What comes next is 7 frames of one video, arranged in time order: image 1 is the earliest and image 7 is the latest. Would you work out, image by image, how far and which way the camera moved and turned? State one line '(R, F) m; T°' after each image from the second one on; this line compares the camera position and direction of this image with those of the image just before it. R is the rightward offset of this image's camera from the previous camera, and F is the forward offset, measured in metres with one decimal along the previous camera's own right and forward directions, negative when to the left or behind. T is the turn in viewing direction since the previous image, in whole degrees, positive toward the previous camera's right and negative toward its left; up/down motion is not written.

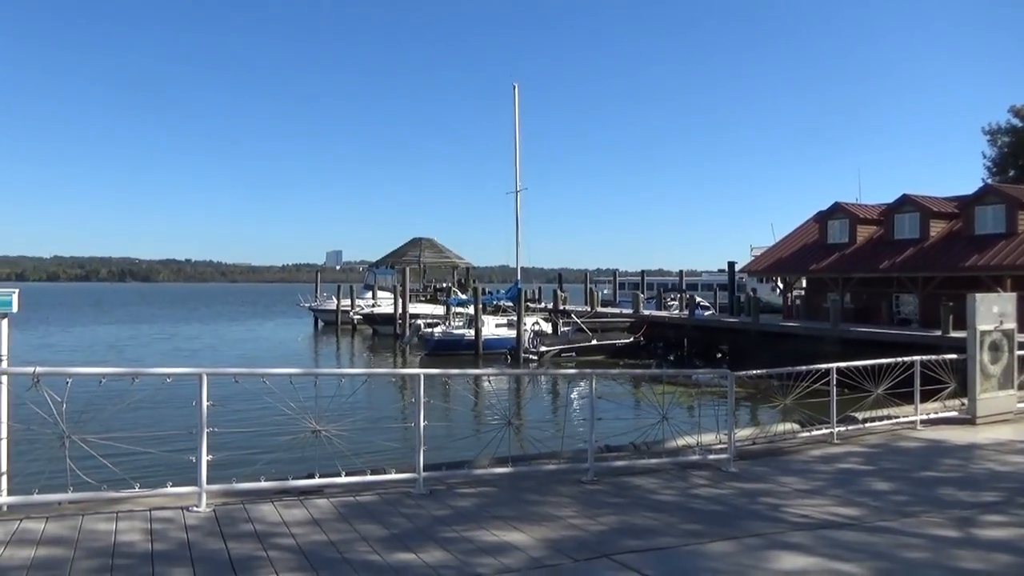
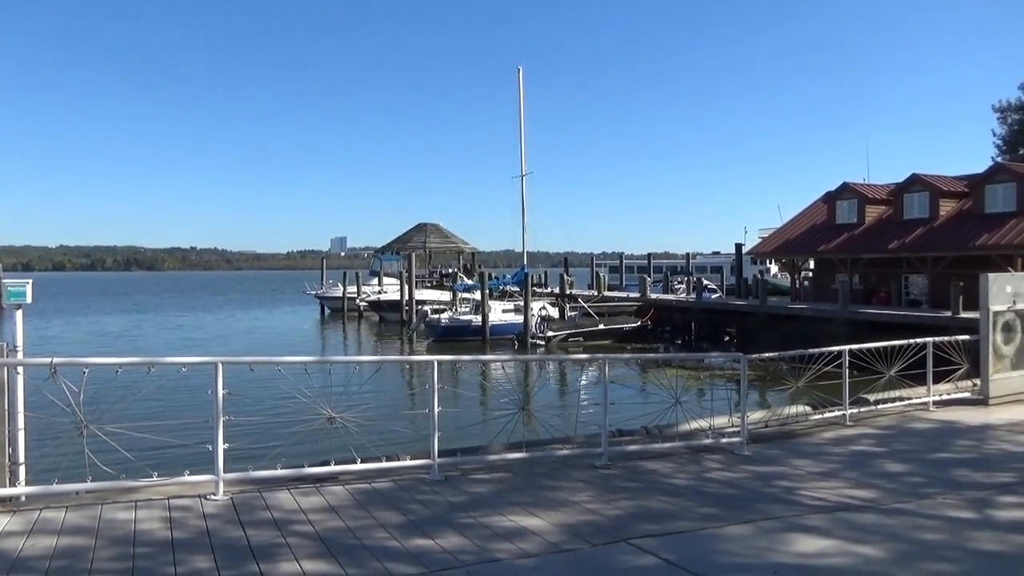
(+0.2, -0.1) m; -2°
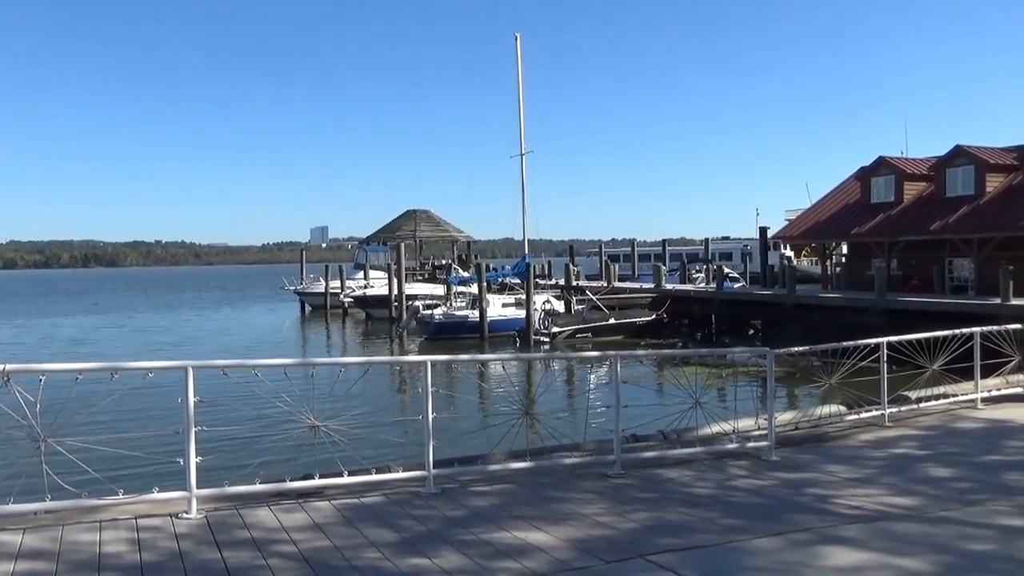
(+0.1, +0.8) m; -1°
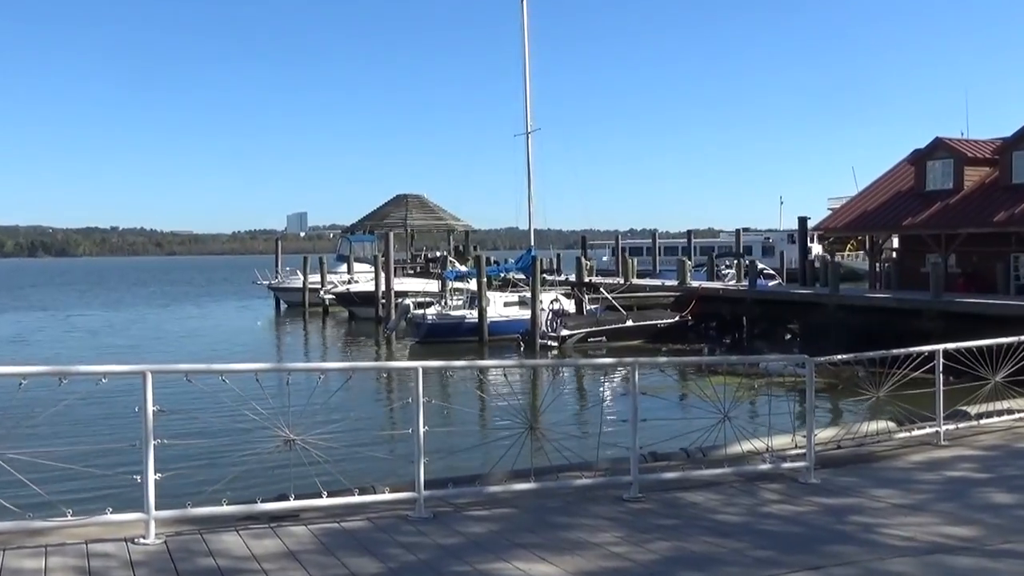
(0.0, +0.9) m; 0°
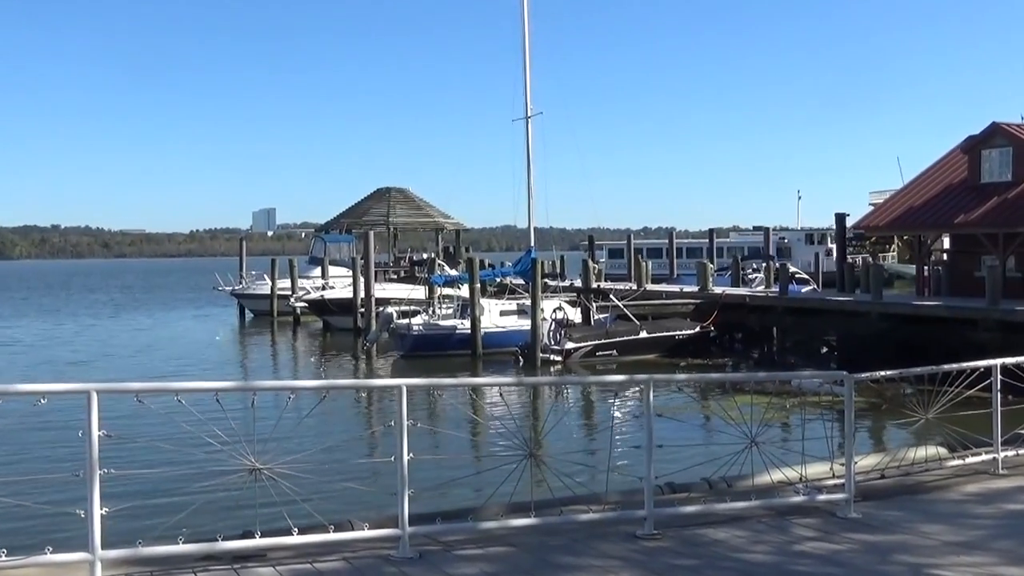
(0.0, +0.8) m; 0°
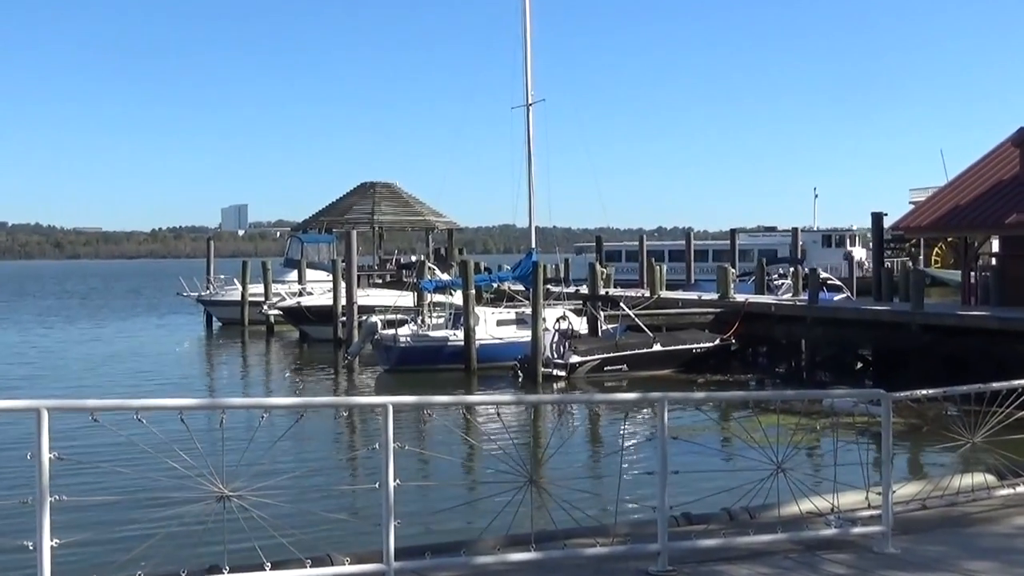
(0.0, +0.6) m; 0°
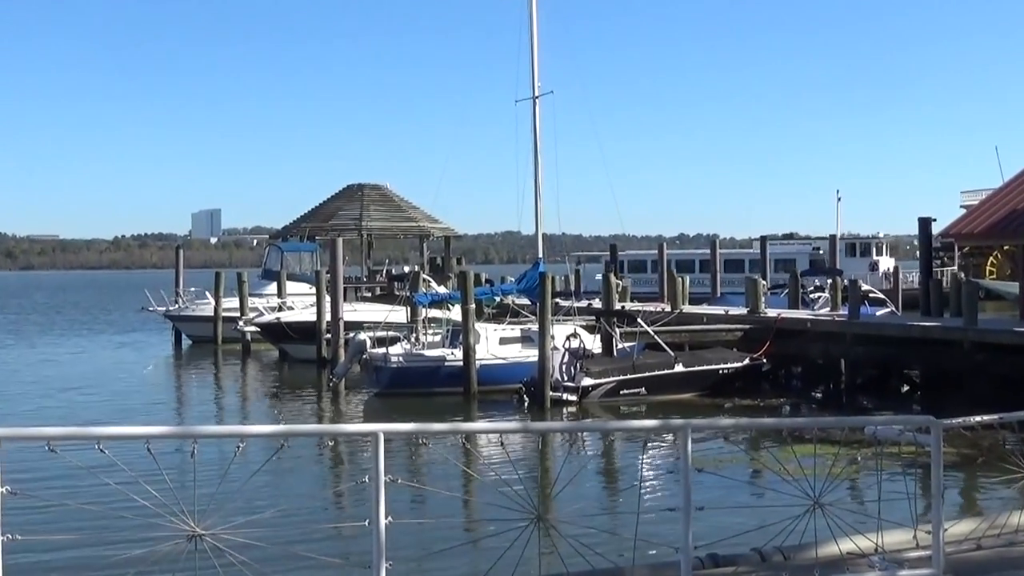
(0.0, +0.5) m; 0°
